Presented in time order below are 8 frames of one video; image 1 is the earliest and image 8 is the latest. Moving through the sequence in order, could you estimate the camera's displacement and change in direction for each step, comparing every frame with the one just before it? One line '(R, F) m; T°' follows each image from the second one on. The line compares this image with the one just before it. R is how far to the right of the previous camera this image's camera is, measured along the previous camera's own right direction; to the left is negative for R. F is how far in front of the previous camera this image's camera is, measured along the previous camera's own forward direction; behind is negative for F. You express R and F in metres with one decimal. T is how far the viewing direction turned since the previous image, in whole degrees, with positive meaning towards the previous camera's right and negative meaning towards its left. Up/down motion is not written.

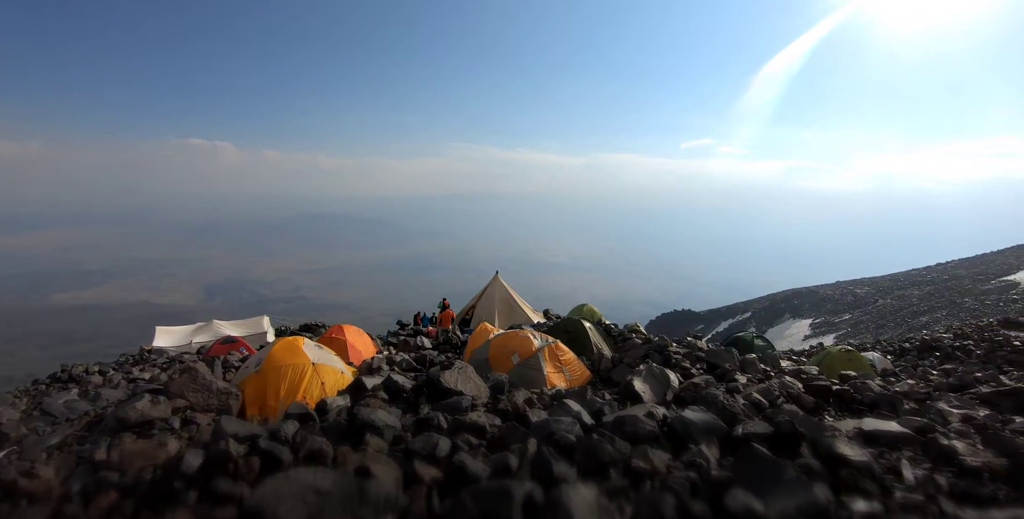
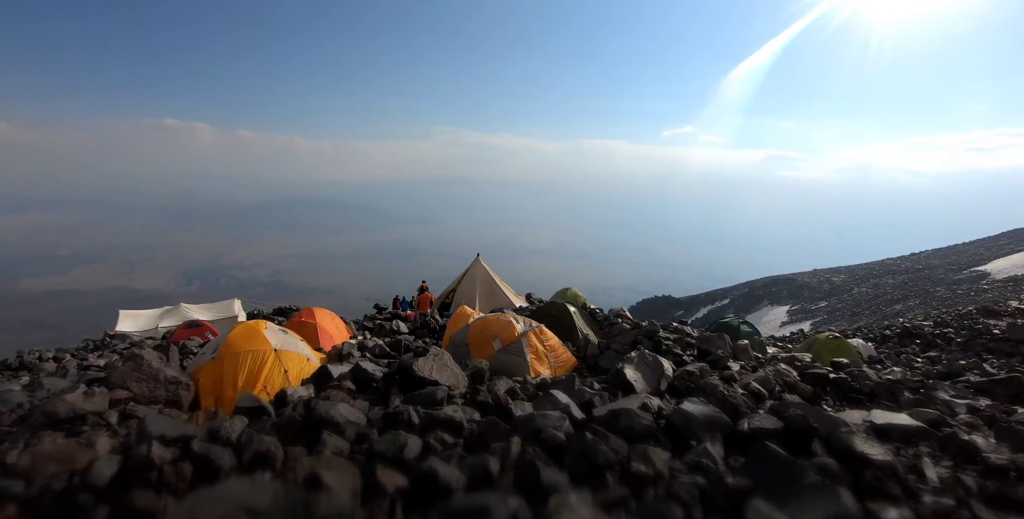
(0.0, +0.7) m; +2°
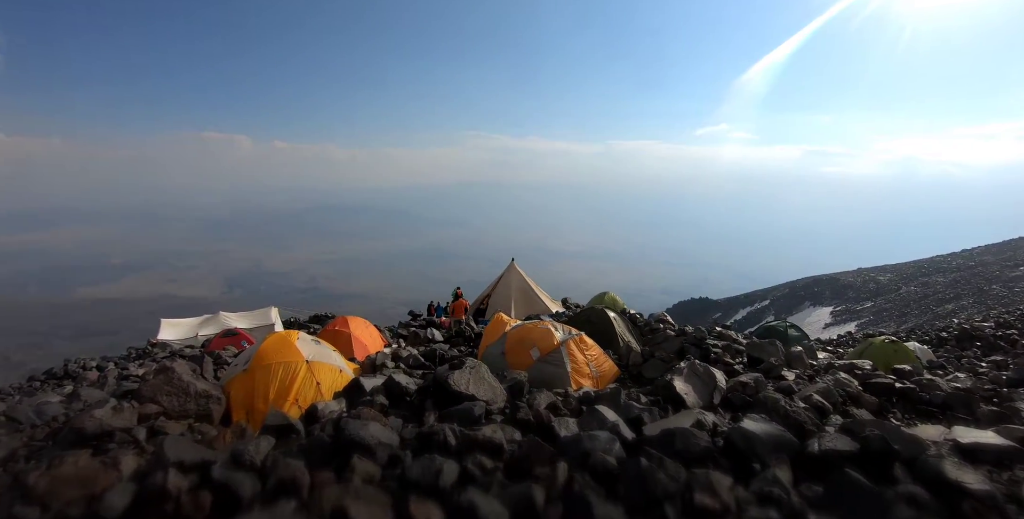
(-0.1, +0.4) m; -4°
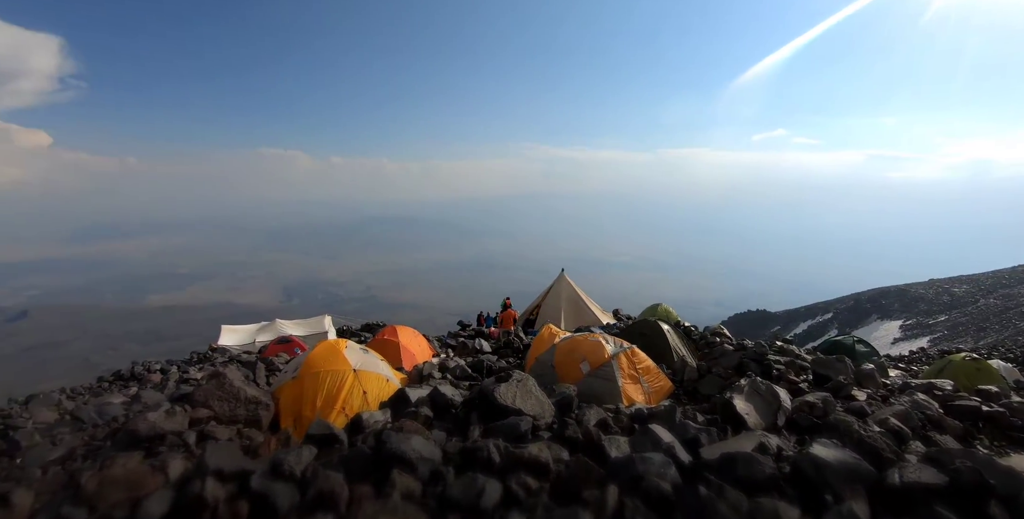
(0.0, +0.2) m; -5°
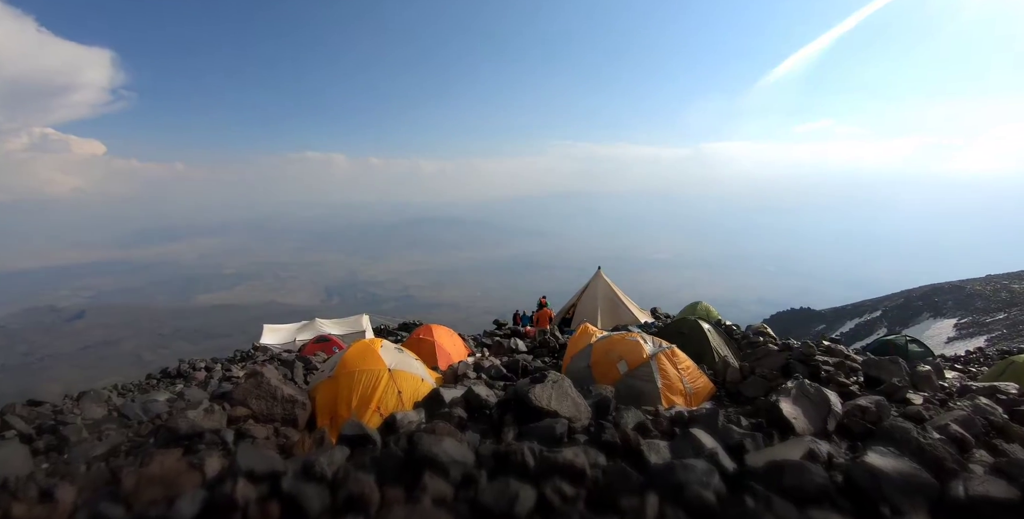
(0.0, +0.1) m; -4°
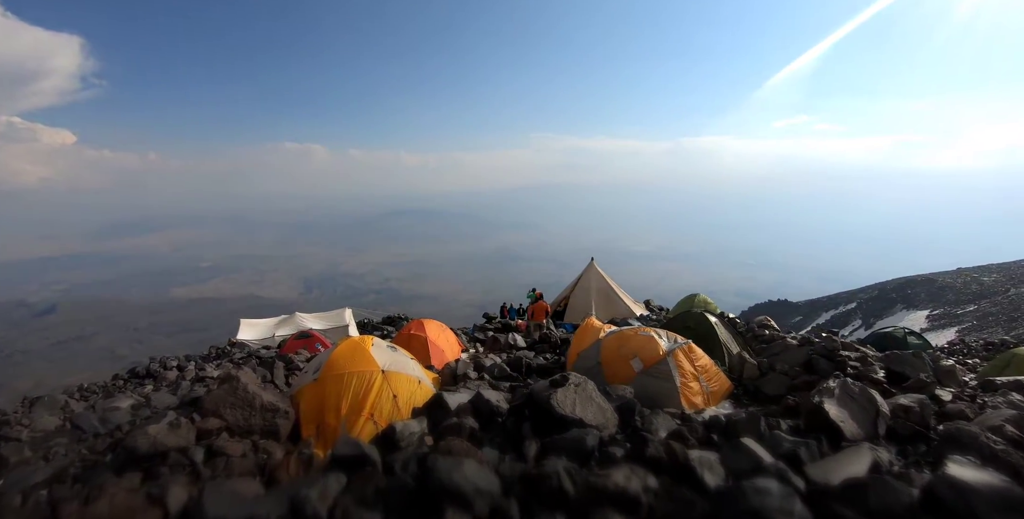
(-0.4, +0.8) m; +2°
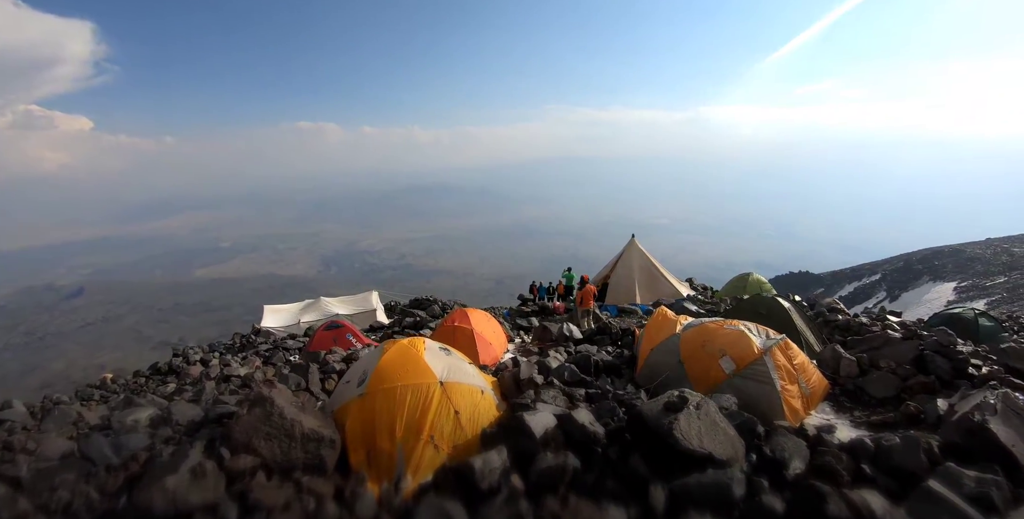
(-0.7, +1.1) m; -2°
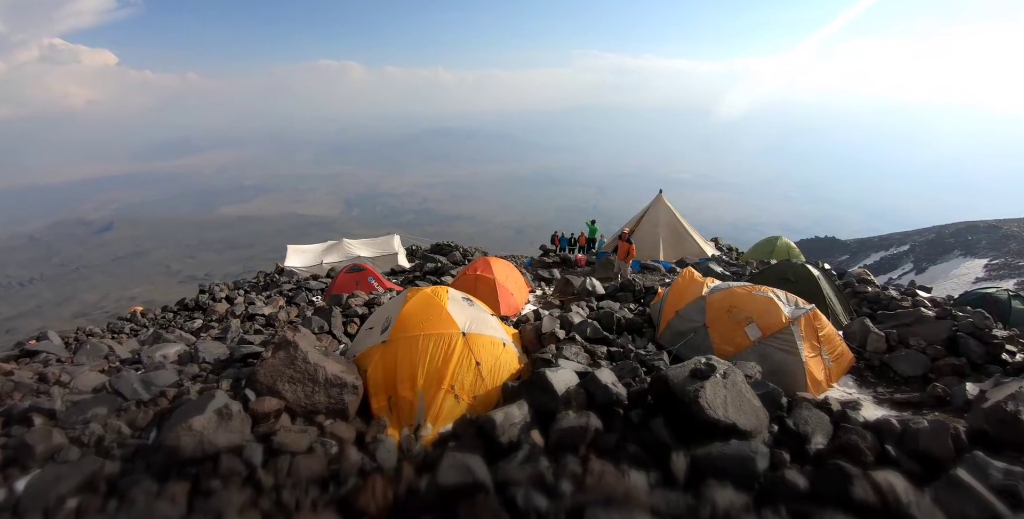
(-0.1, +0.1) m; -2°
